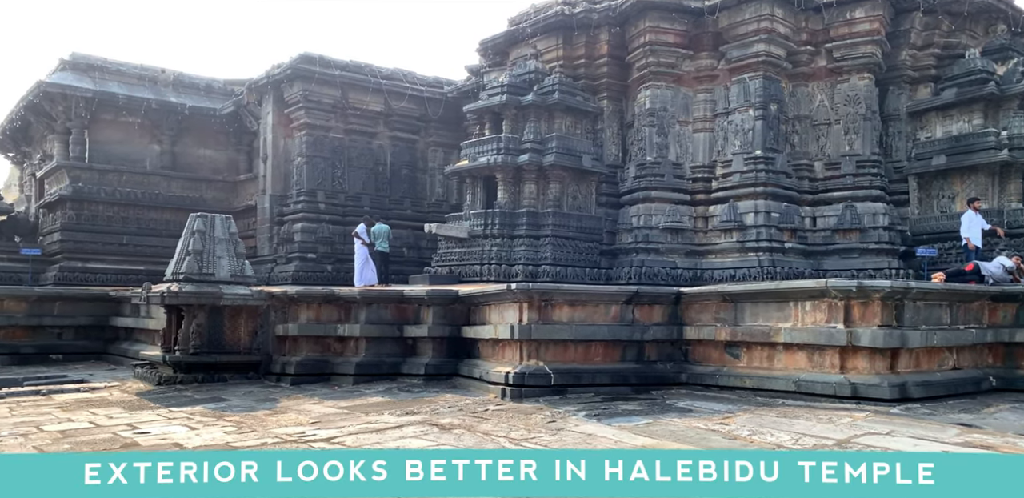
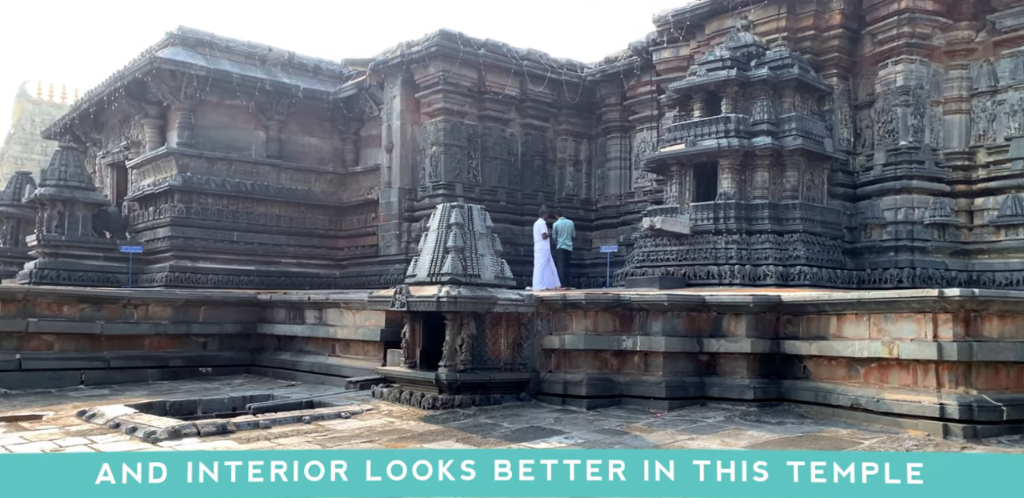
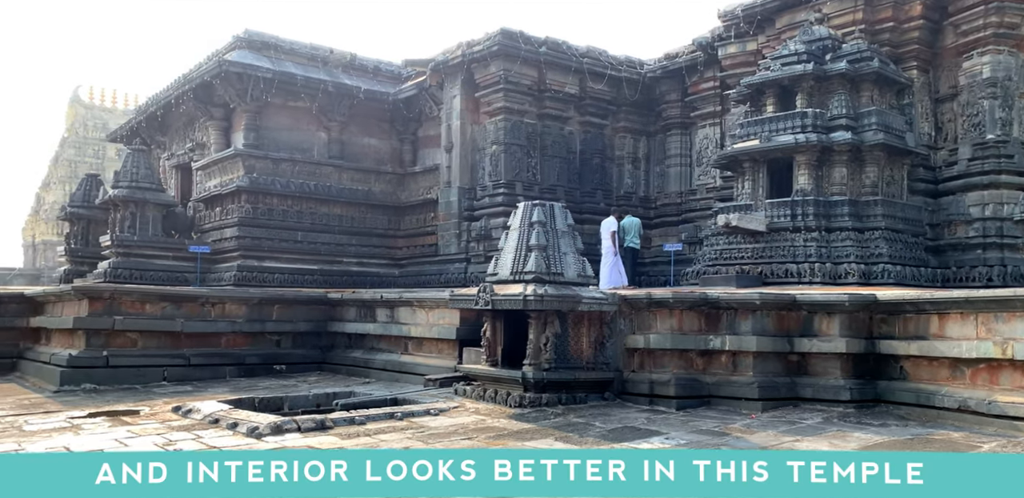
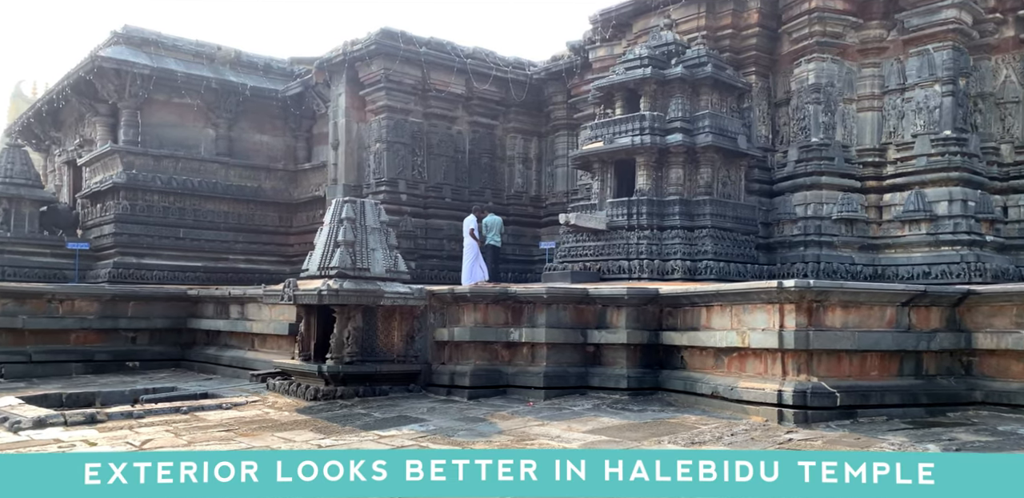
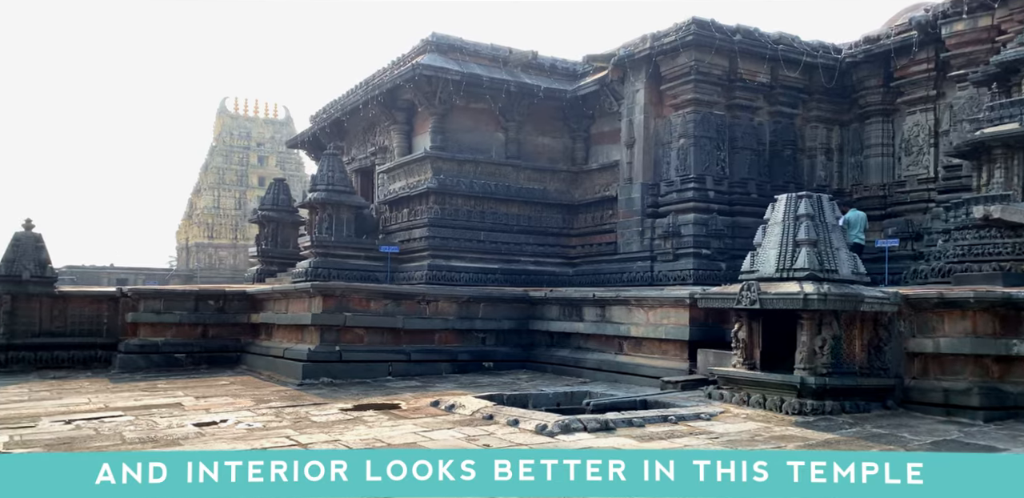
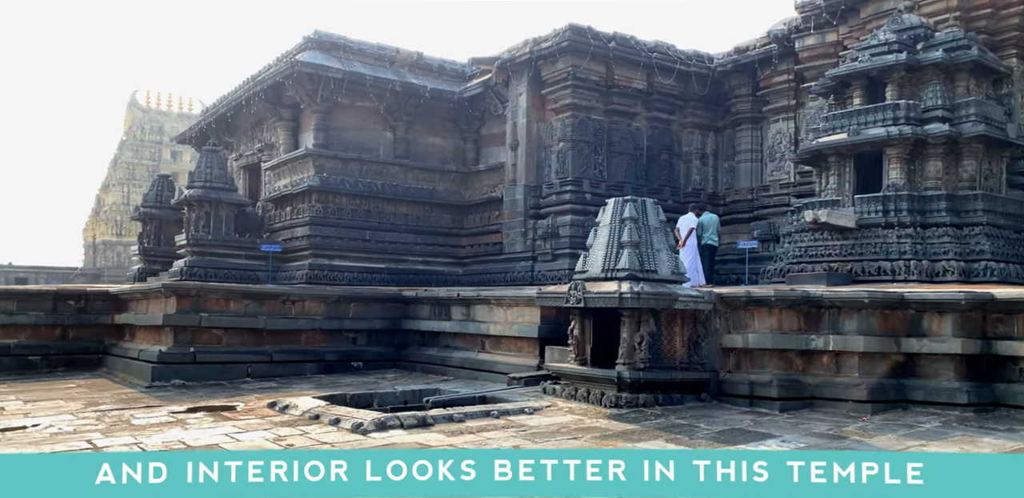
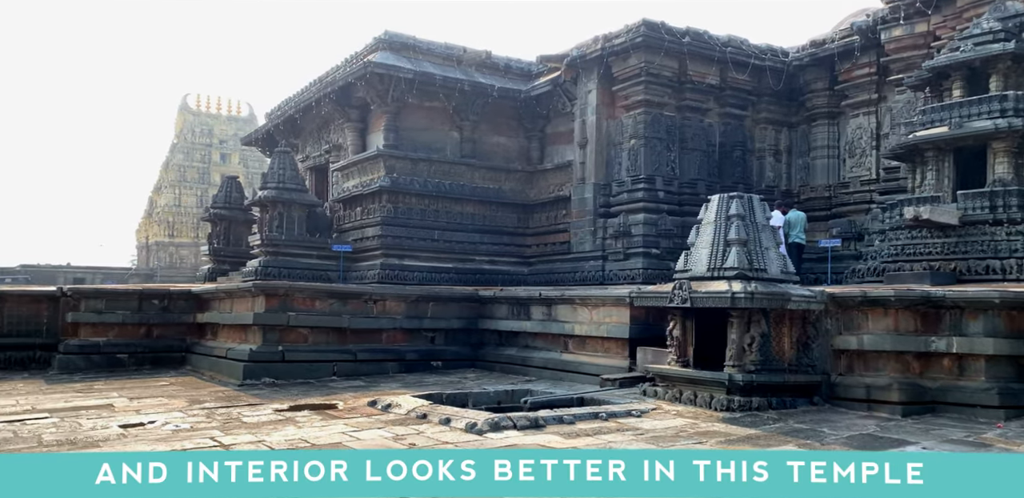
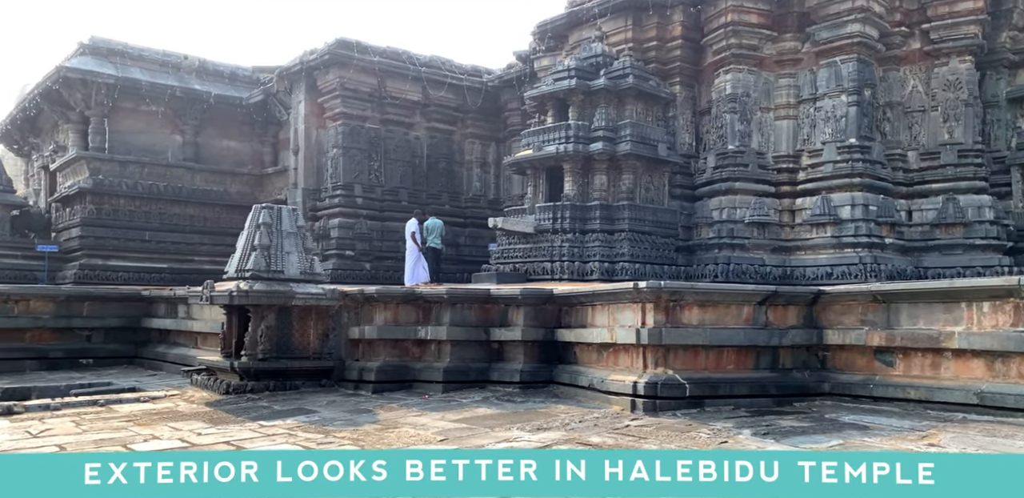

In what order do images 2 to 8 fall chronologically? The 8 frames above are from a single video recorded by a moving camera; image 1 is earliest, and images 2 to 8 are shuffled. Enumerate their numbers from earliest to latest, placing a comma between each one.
8, 4, 2, 3, 6, 7, 5
